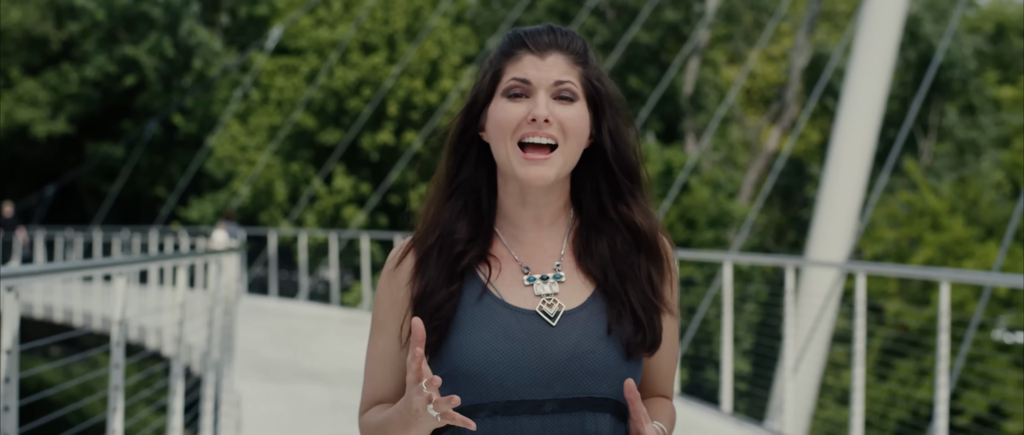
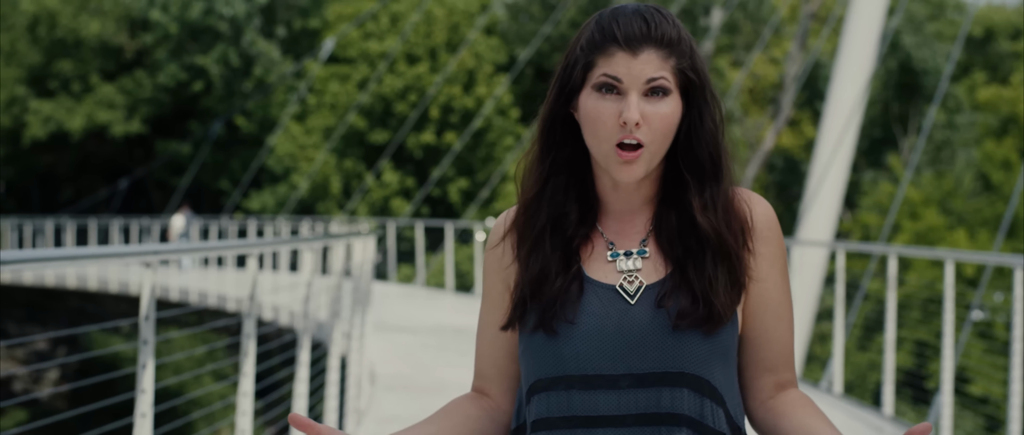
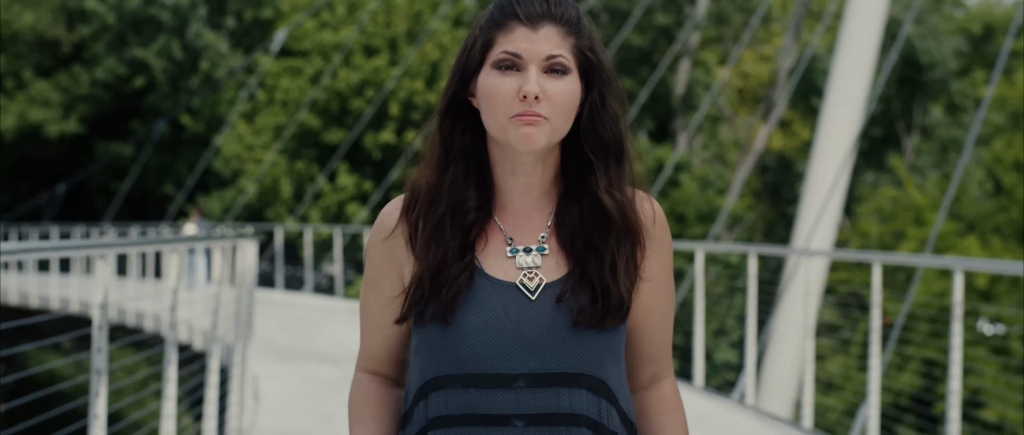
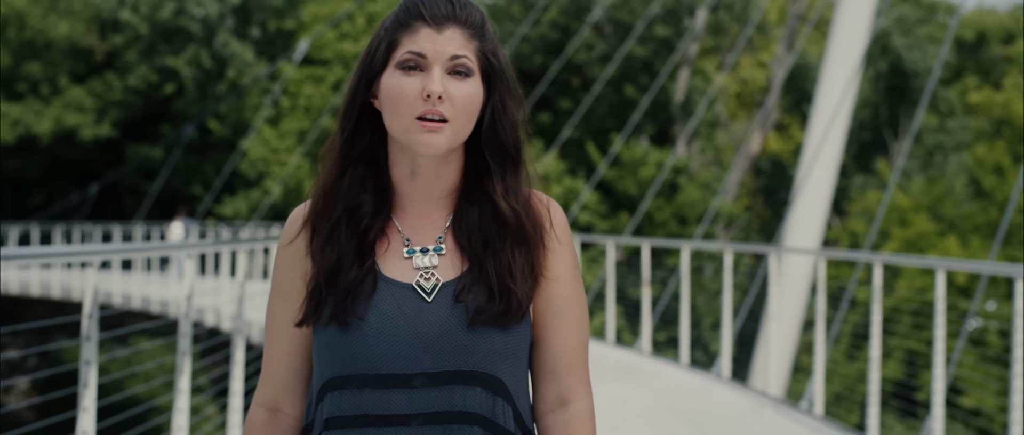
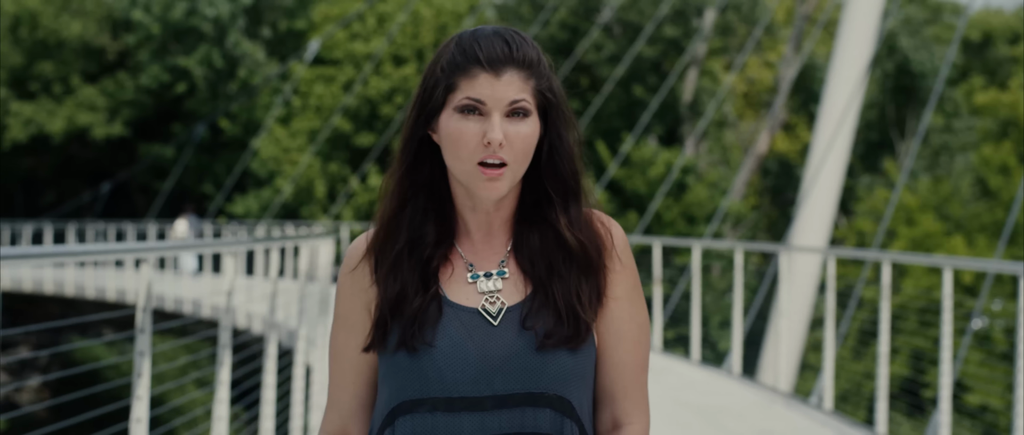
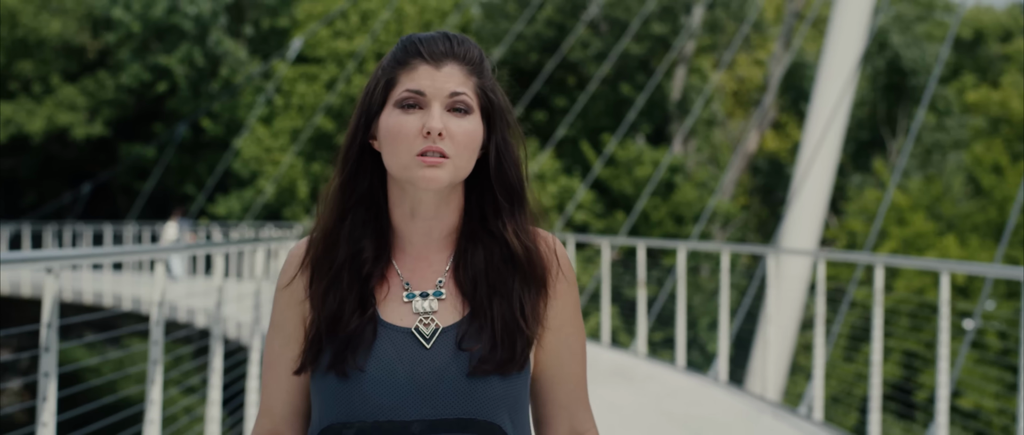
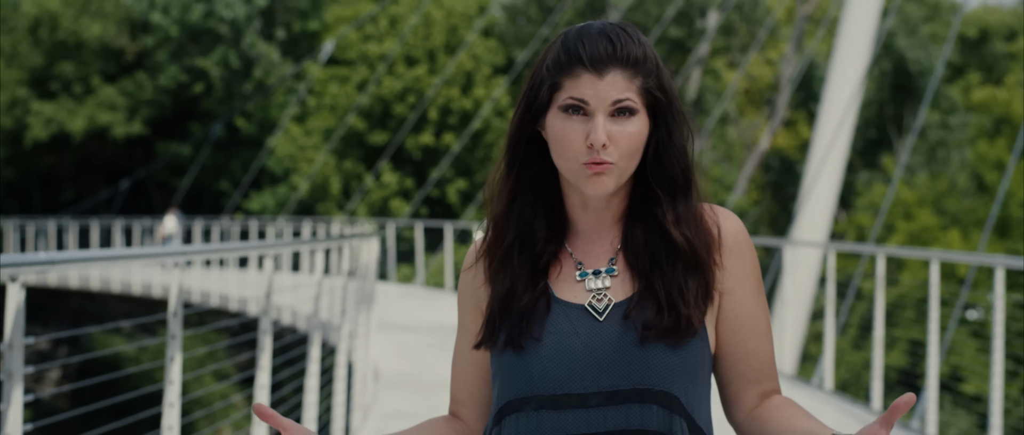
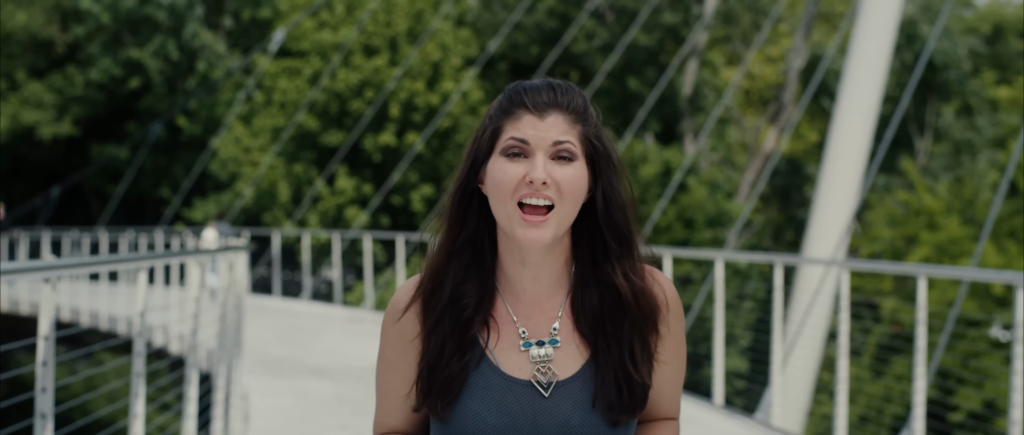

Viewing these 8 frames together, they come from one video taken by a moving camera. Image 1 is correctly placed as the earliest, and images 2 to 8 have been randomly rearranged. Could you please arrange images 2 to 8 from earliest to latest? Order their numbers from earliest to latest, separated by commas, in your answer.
8, 3, 6, 4, 5, 2, 7
